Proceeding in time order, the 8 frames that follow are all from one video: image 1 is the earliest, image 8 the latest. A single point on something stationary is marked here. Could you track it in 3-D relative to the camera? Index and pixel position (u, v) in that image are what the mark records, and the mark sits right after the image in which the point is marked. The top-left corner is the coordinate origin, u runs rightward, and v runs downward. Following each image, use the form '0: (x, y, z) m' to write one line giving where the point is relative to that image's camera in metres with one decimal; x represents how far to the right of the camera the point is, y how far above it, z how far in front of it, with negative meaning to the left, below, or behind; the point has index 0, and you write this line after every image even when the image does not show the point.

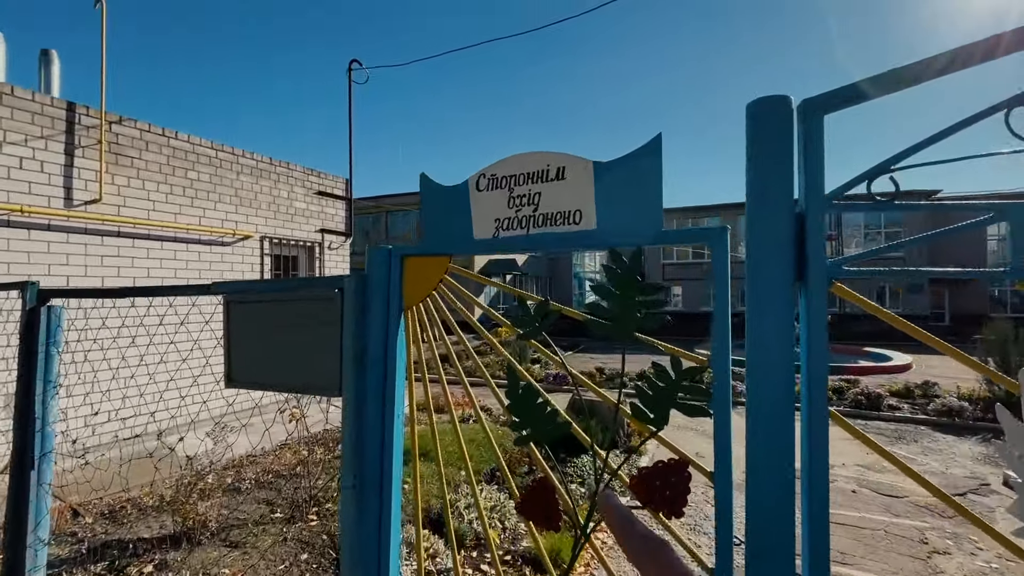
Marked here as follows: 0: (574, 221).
0: (+0.3, +0.3, +2.0) m
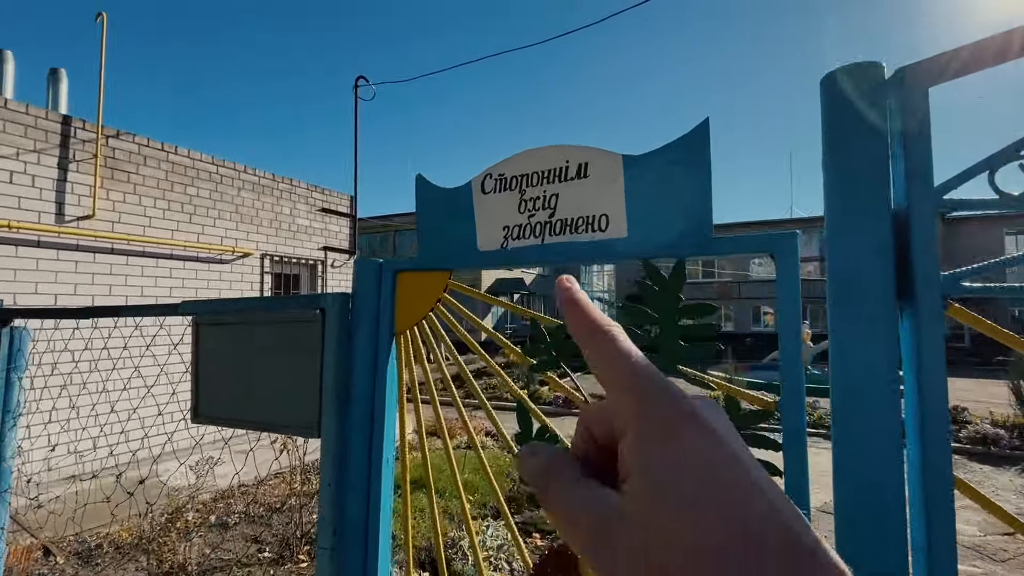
0: (+0.3, +0.2, +1.7) m
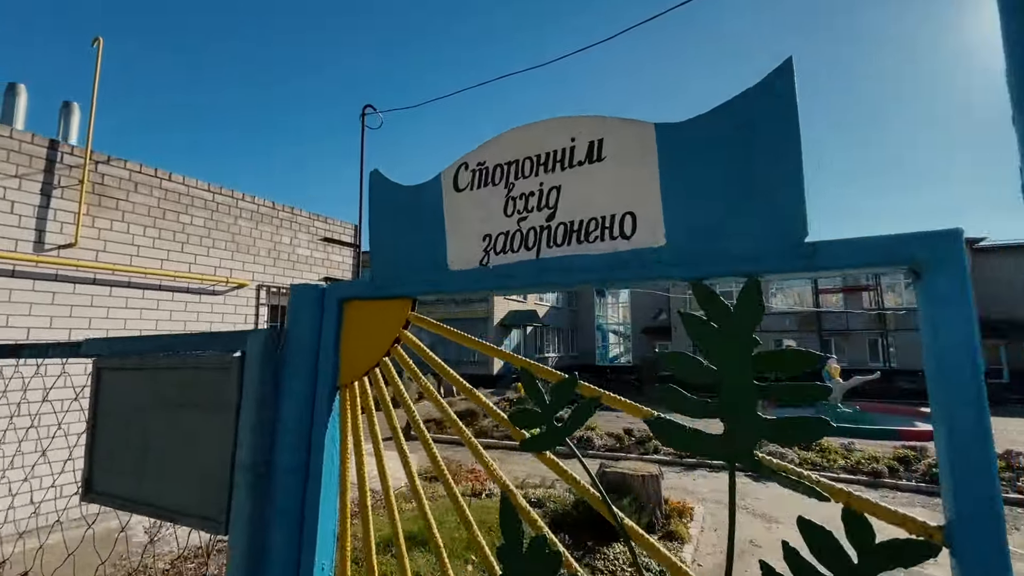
0: (+0.3, +0.1, +1.2) m
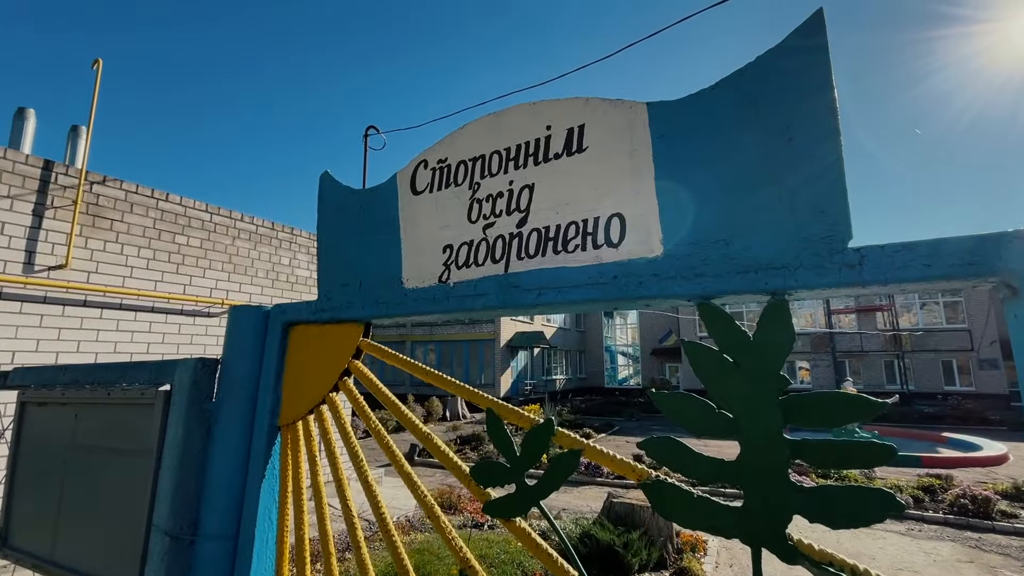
0: (+0.2, +0.1, +1.0) m
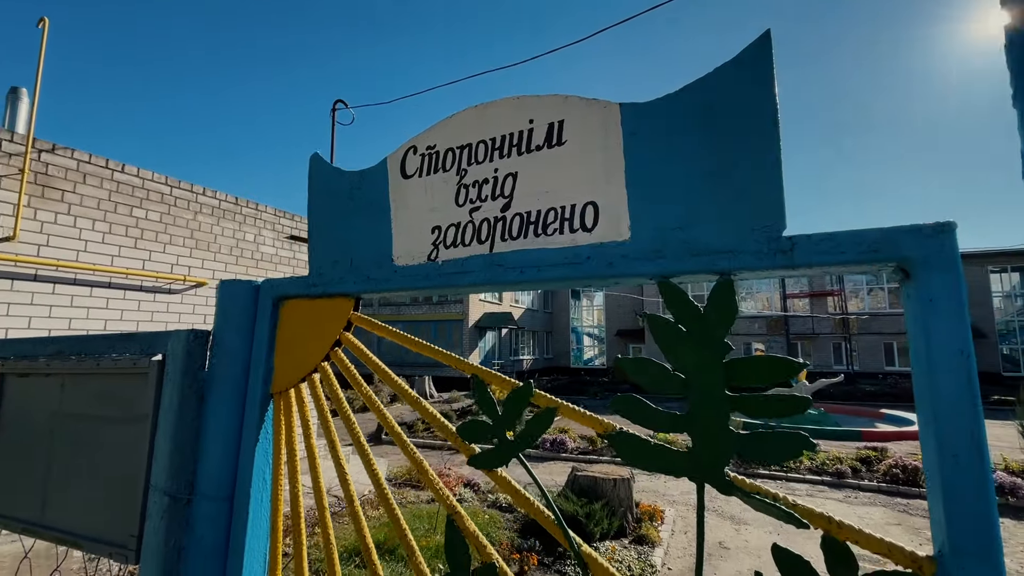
0: (+0.2, +0.1, +1.1) m
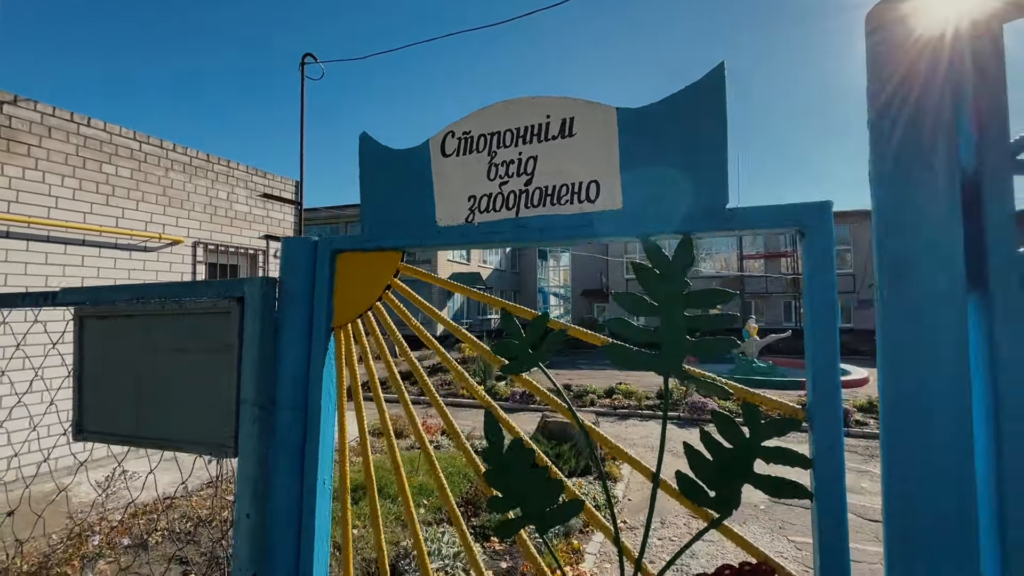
0: (+0.2, +0.3, +1.4) m
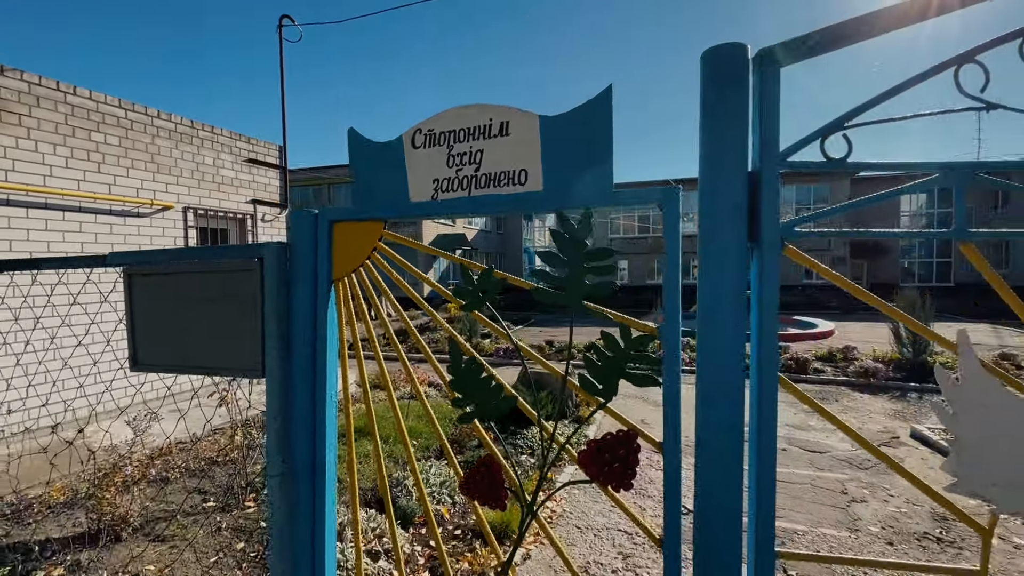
0: (0.0, +0.4, +1.9) m
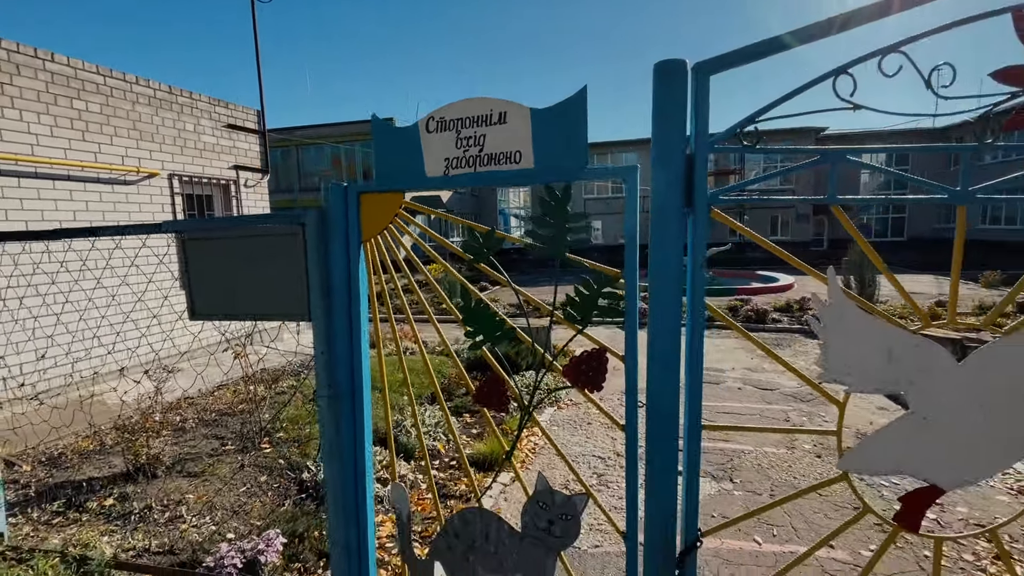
0: (0.0, +0.6, +2.3) m
